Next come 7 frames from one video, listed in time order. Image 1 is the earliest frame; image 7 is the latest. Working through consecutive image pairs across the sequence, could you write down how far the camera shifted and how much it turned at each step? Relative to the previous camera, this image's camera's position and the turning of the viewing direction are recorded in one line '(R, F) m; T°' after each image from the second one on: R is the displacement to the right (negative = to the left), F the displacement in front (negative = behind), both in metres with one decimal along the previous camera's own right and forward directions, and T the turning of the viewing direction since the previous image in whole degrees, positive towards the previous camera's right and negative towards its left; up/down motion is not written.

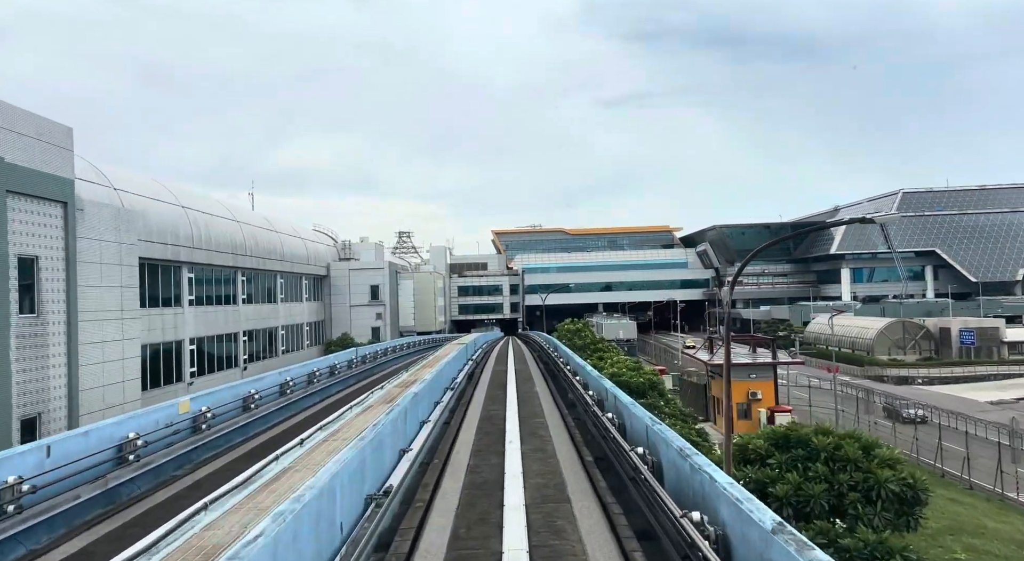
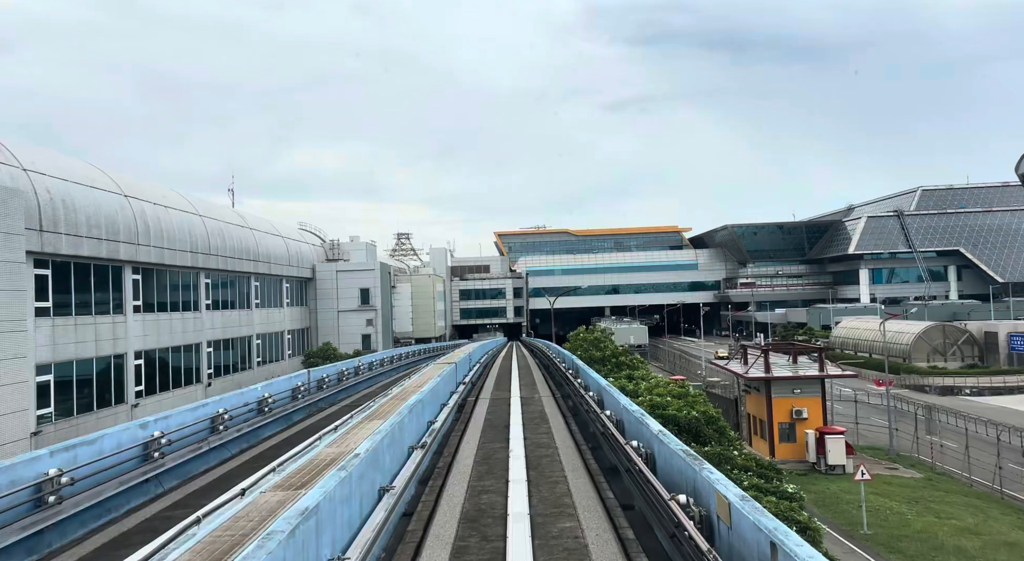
(0.0, +3.7) m; 0°
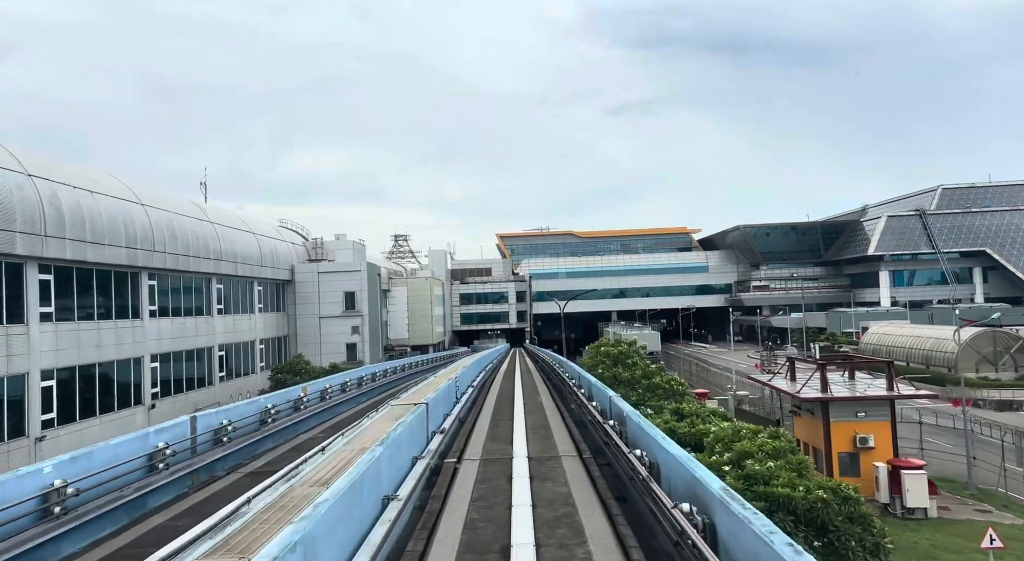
(0.0, +4.0) m; 0°
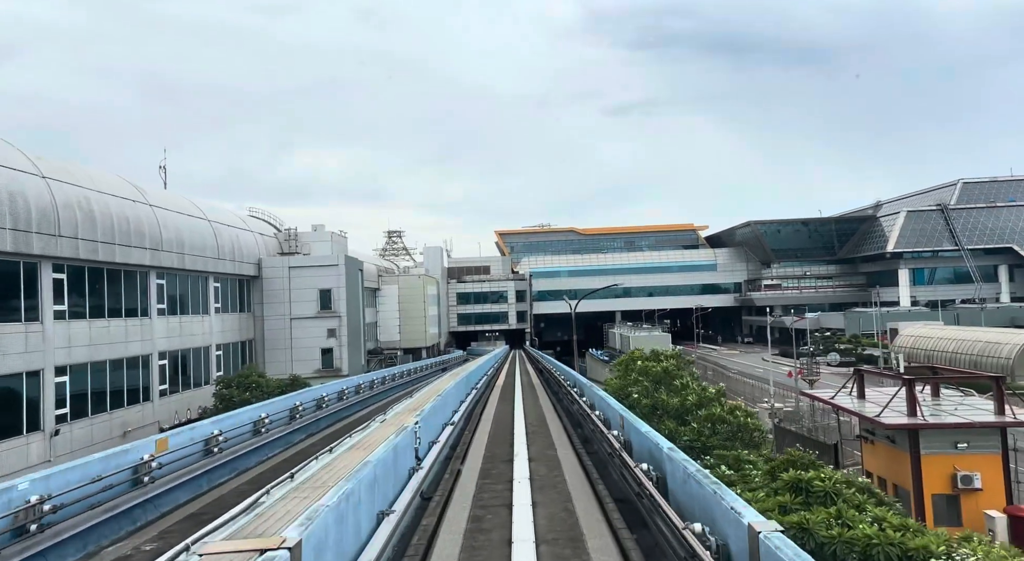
(0.0, +4.3) m; 0°
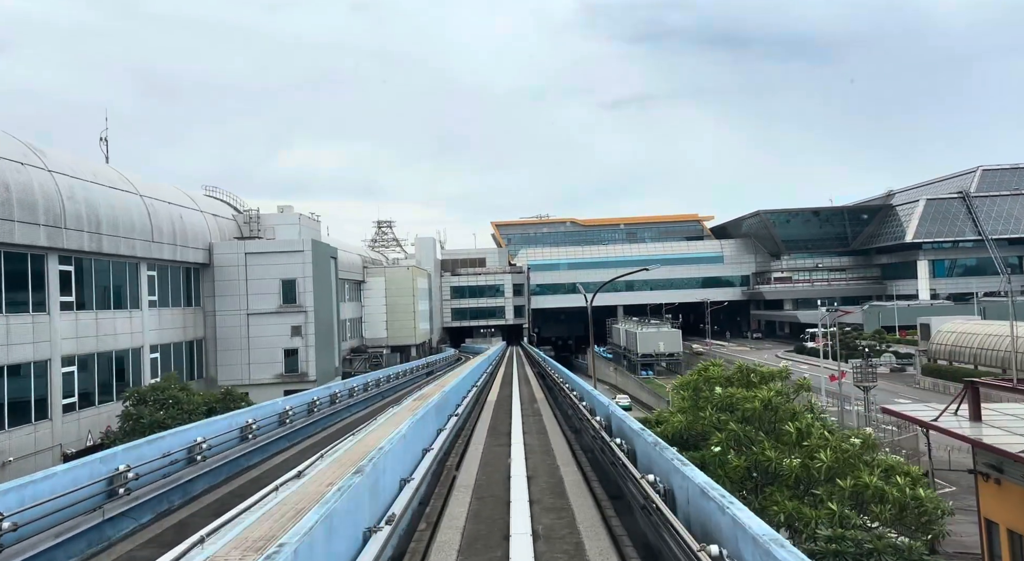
(0.0, +4.4) m; 0°
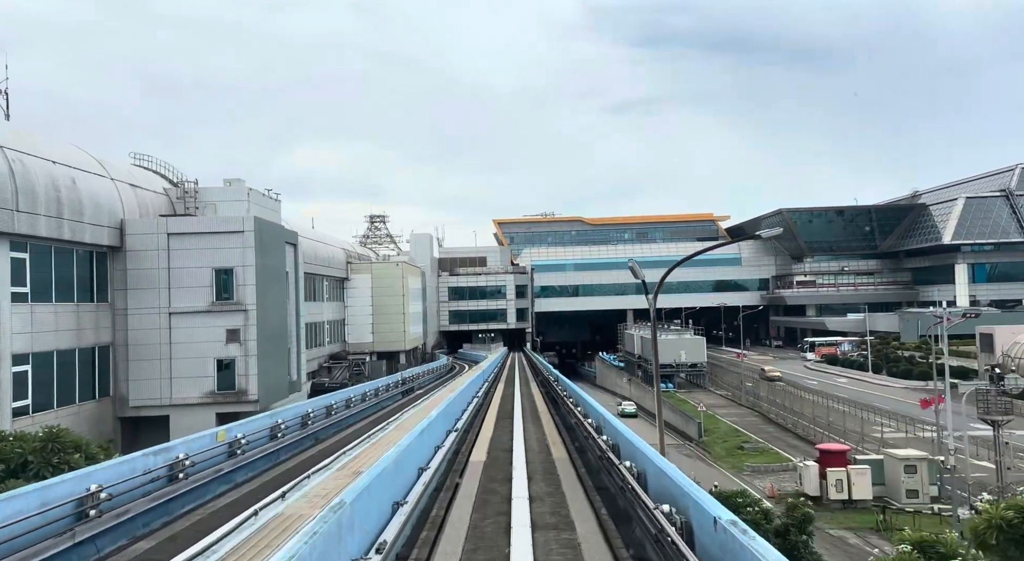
(0.0, +5.8) m; 0°
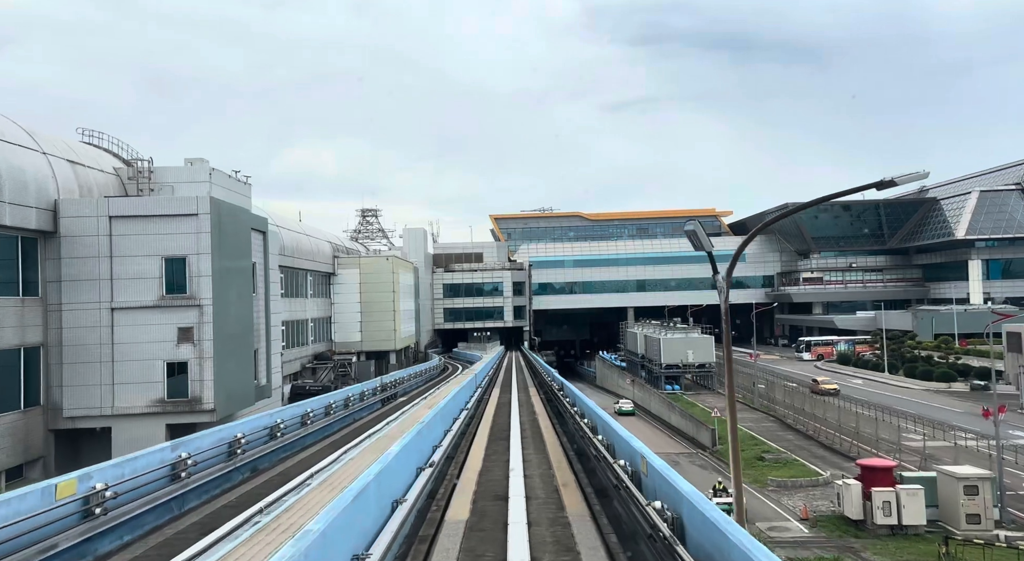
(0.0, +2.6) m; 0°
